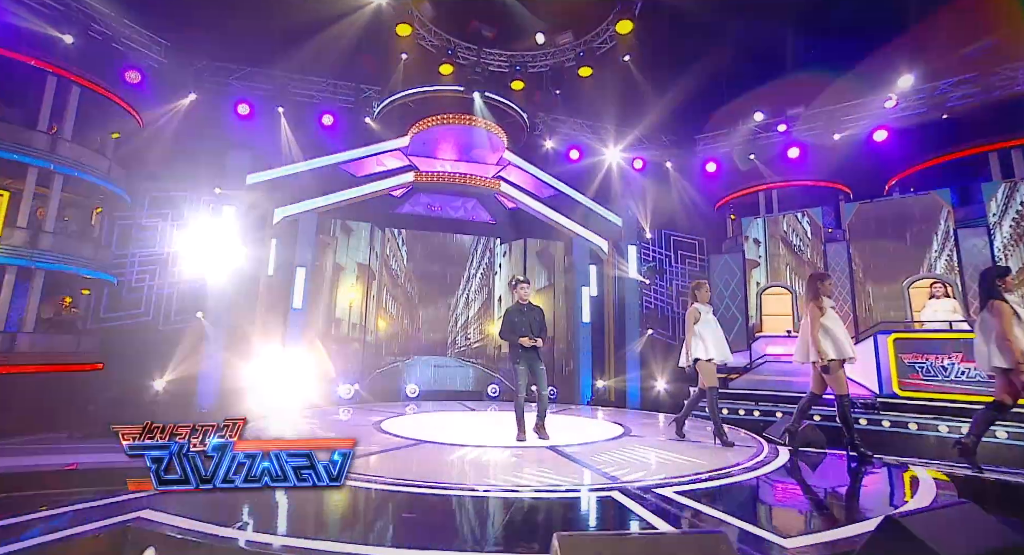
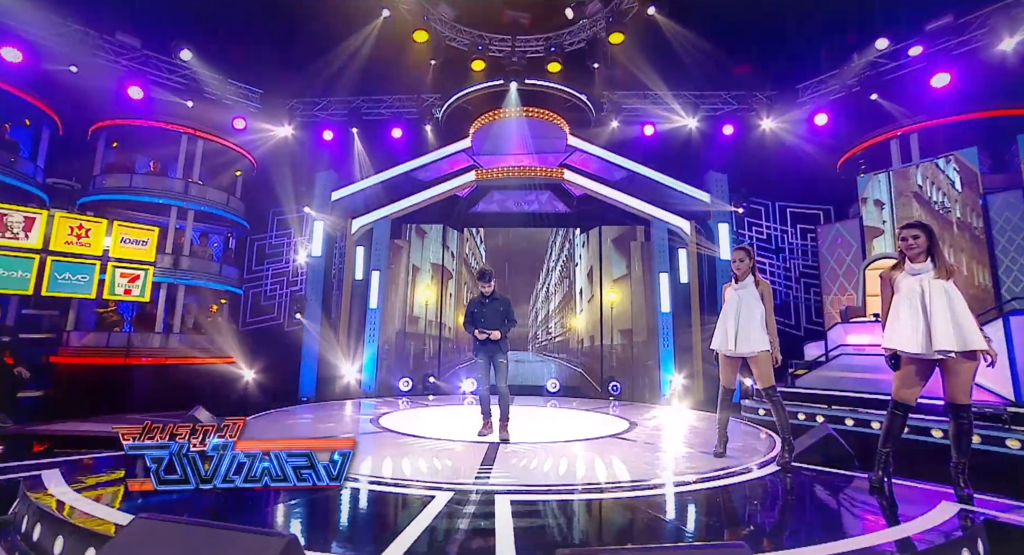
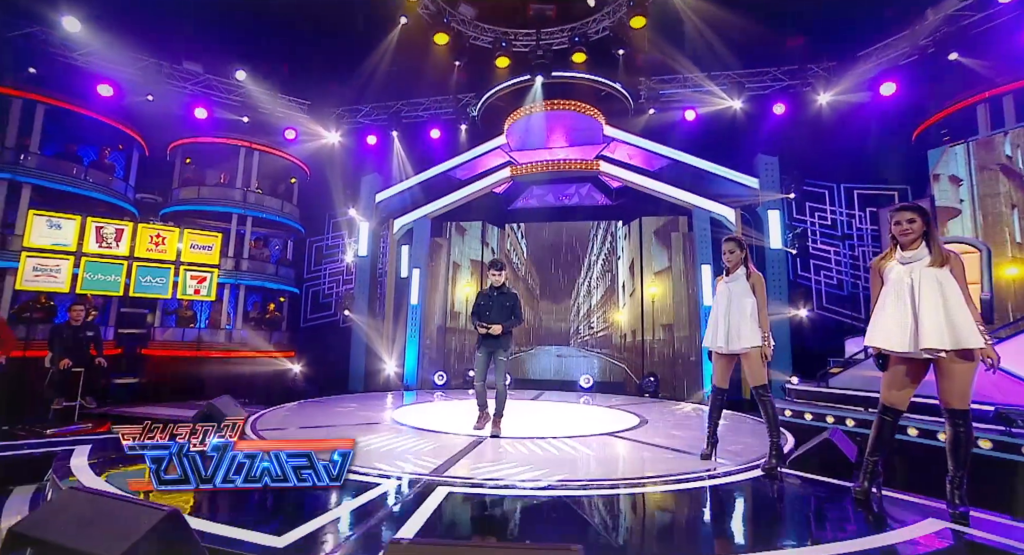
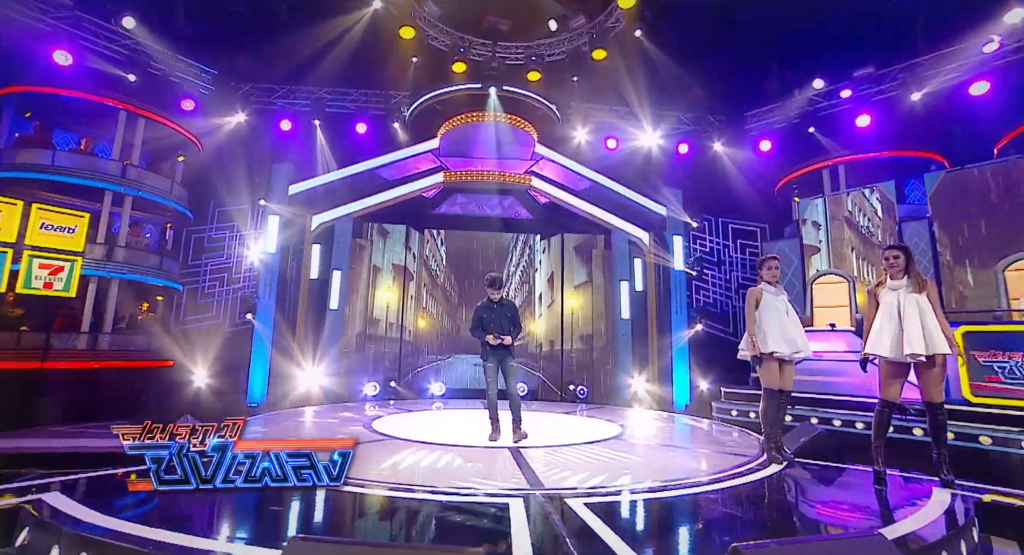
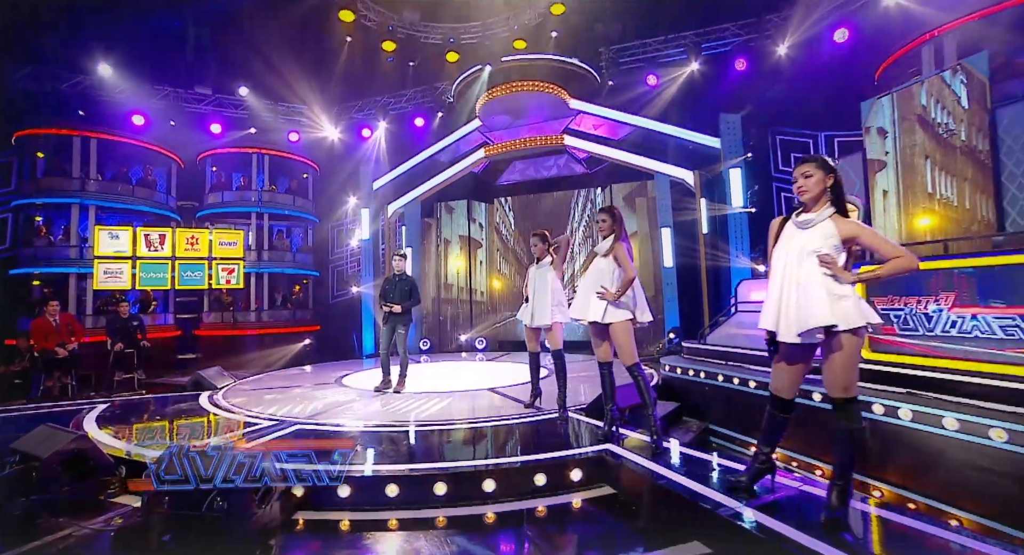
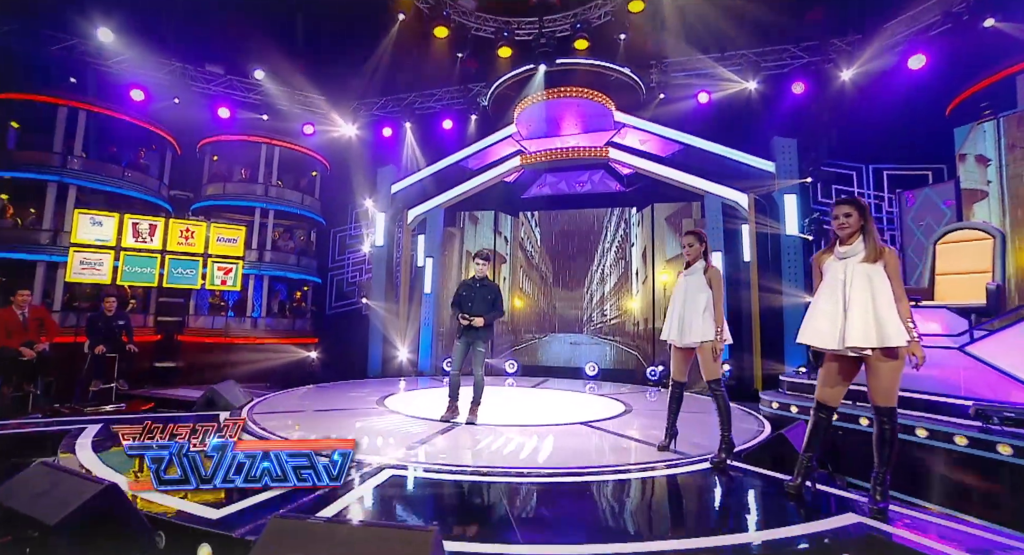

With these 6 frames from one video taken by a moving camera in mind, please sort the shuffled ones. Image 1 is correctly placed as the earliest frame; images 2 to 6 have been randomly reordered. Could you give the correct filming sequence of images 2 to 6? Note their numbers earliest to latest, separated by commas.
4, 2, 3, 6, 5
